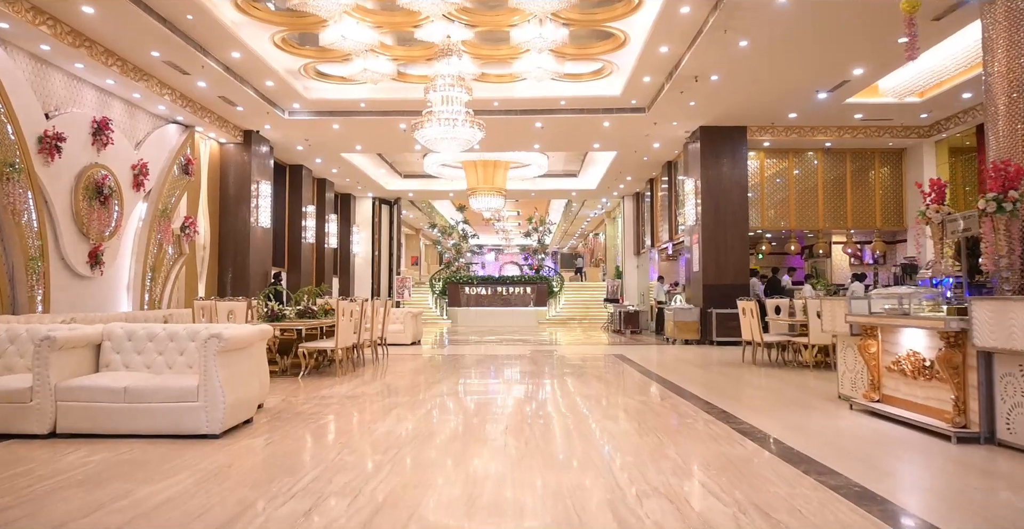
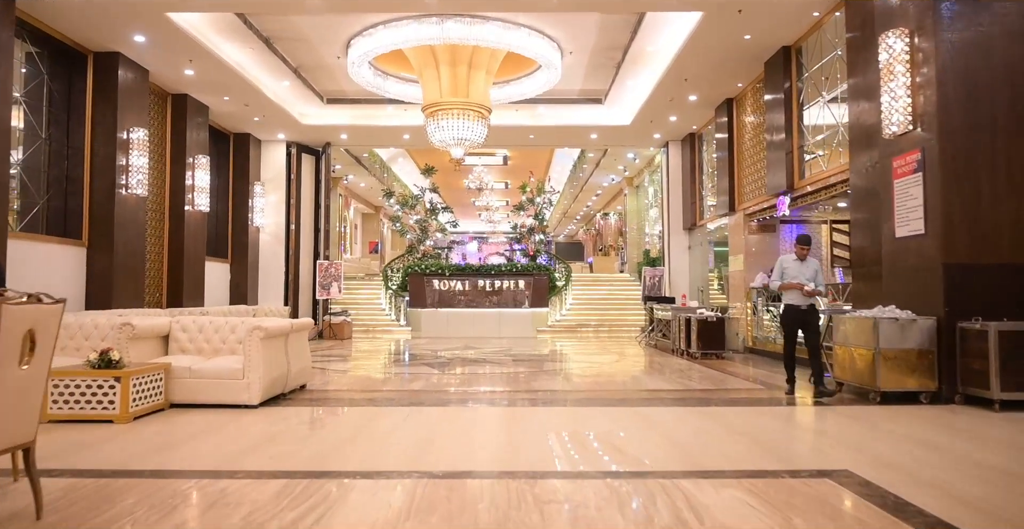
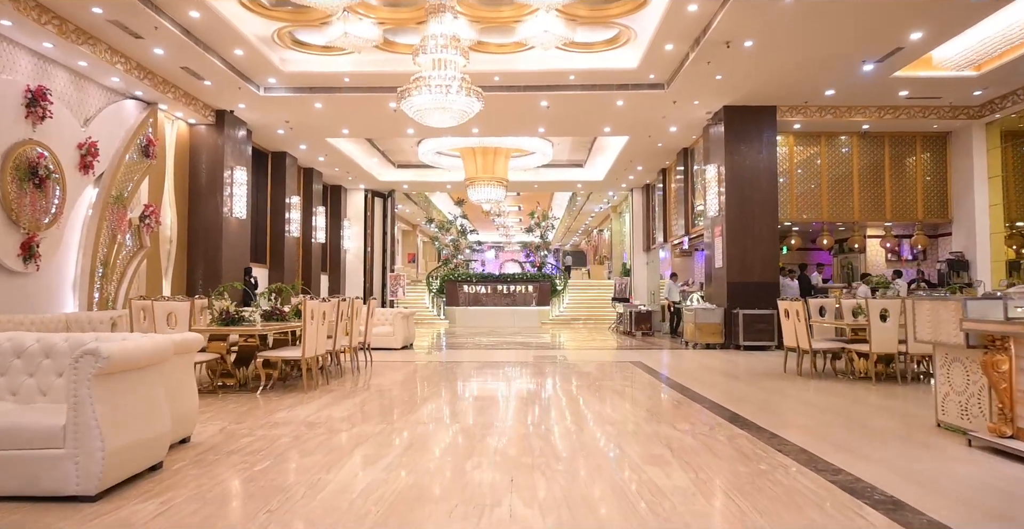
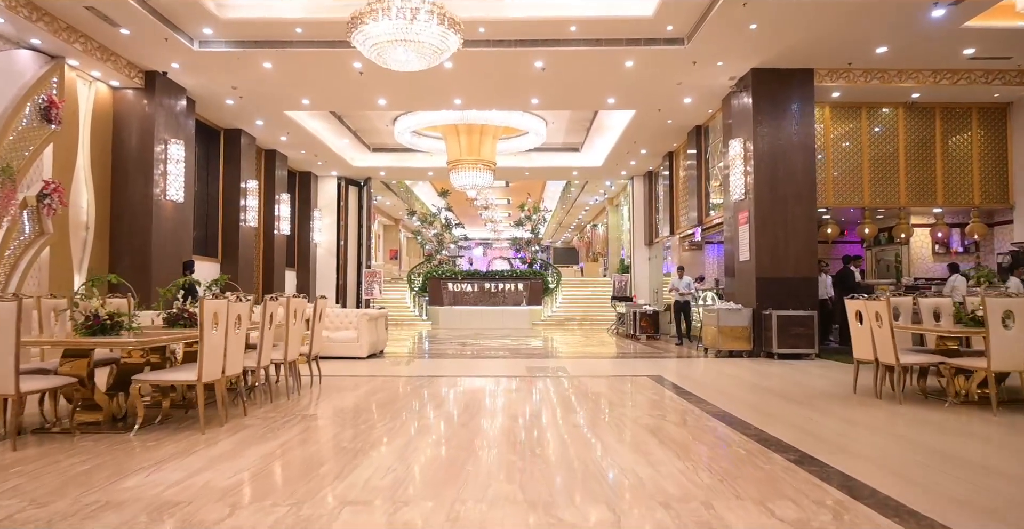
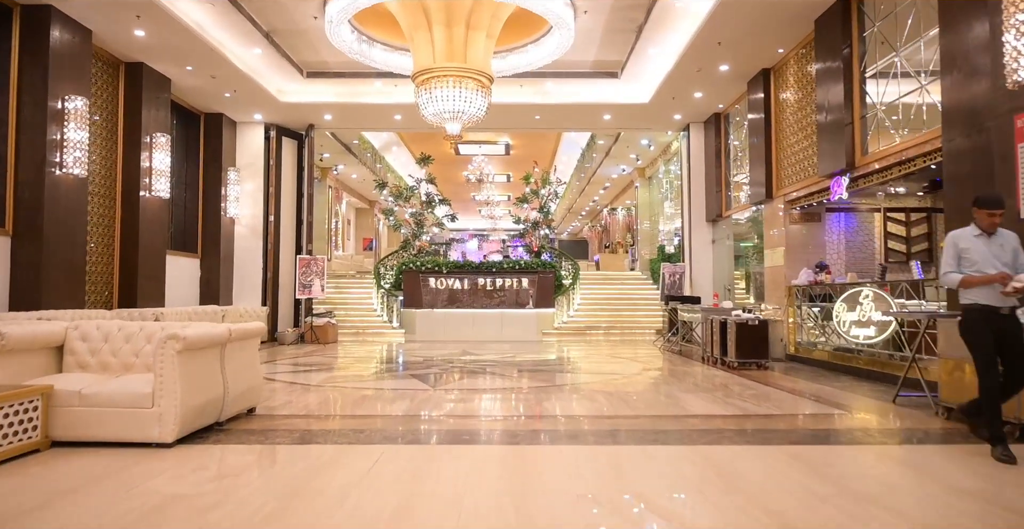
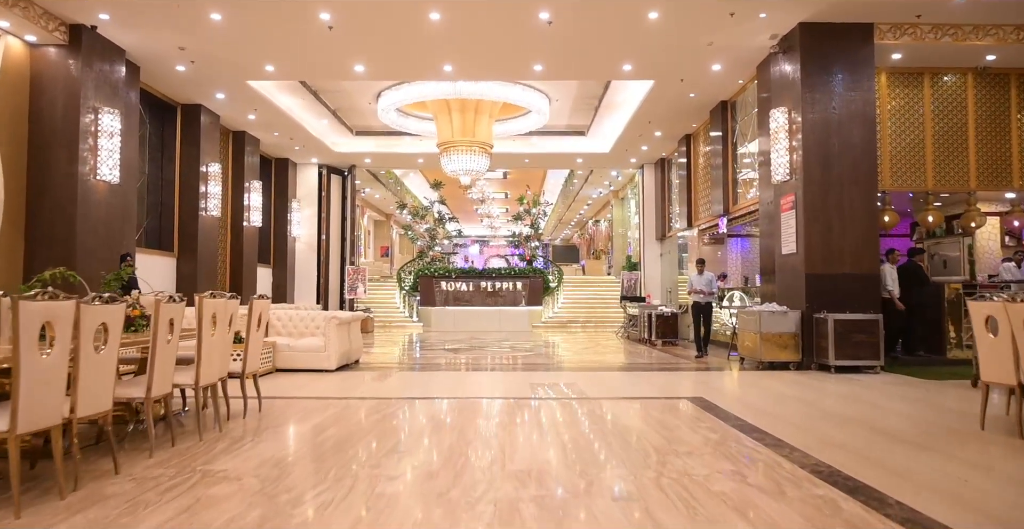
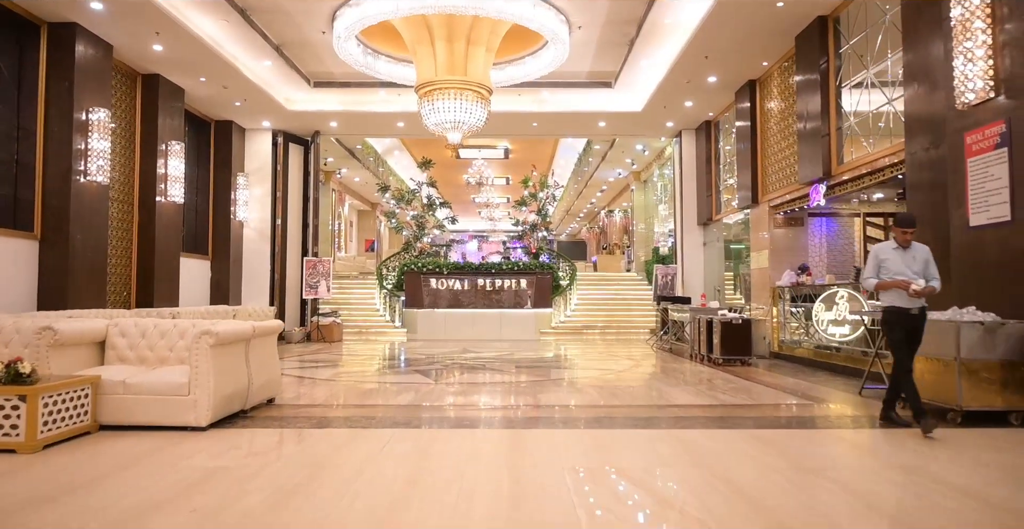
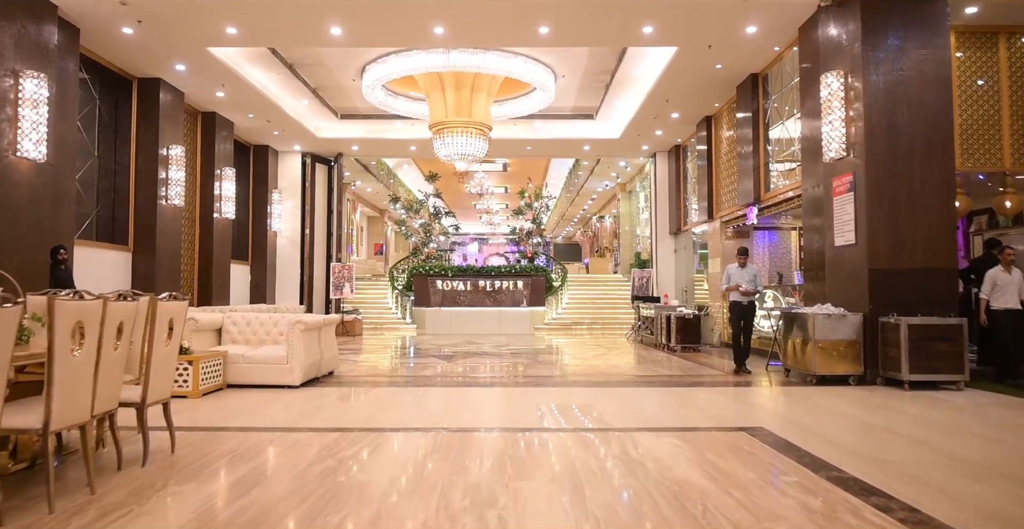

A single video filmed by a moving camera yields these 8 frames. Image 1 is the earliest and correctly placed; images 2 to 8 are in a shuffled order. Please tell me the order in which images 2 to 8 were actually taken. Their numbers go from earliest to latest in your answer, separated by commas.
3, 4, 6, 8, 2, 7, 5
